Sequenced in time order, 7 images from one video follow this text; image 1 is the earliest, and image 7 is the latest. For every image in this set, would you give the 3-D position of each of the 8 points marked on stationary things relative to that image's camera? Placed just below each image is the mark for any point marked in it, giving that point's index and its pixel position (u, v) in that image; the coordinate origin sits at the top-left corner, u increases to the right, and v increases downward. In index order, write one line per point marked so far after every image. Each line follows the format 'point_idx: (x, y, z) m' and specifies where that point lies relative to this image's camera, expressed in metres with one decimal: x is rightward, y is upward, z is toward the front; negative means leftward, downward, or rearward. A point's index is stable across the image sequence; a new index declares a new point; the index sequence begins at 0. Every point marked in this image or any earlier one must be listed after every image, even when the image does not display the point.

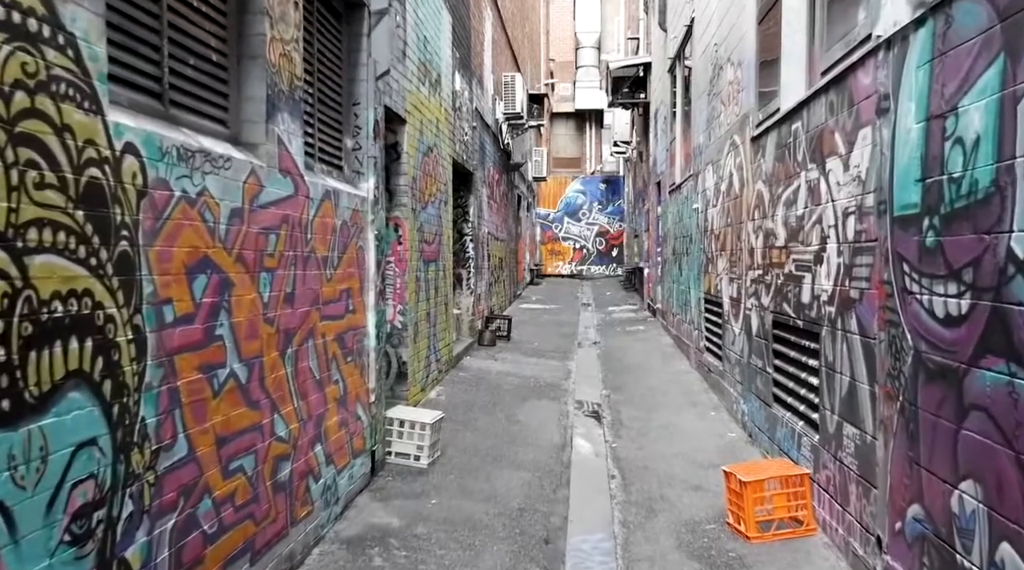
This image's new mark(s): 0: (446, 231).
0: (-0.8, +0.6, +8.7) m
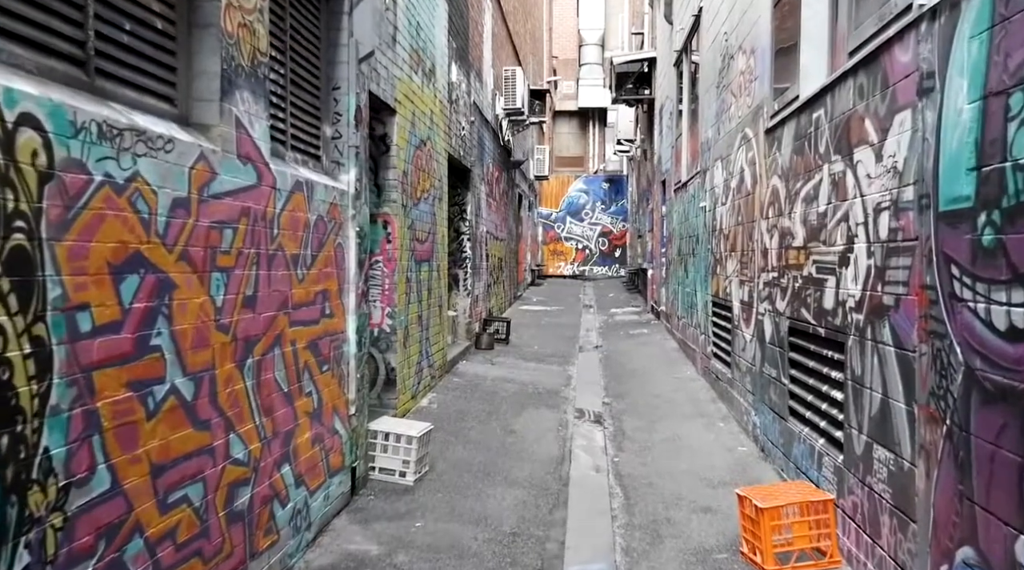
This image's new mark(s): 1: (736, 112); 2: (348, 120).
0: (-0.8, +0.6, +8.3) m
1: (+2.1, +1.6, +6.8) m
2: (-1.0, +1.0, +4.5) m
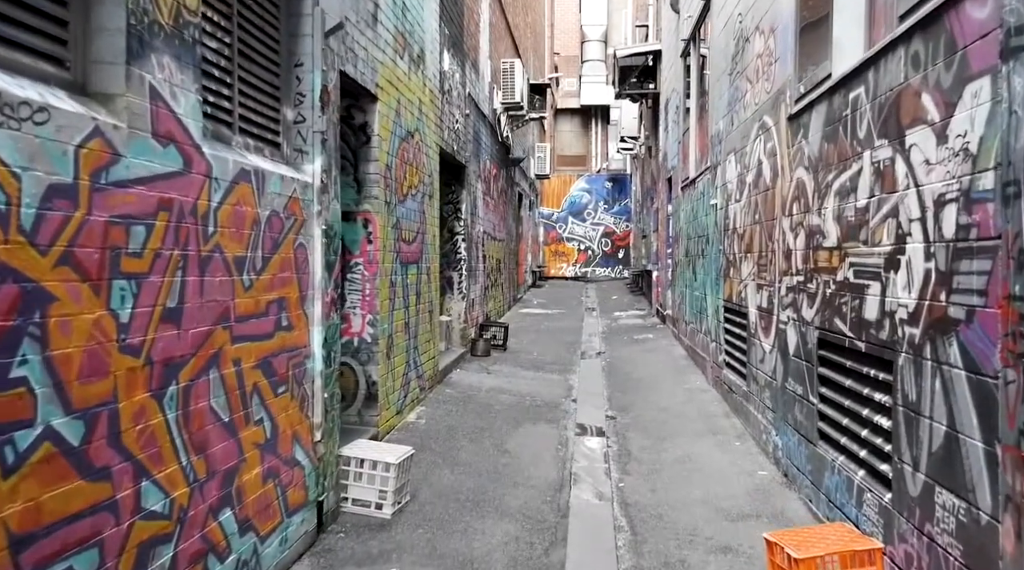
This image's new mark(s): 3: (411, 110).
0: (-0.9, +0.6, +7.7) m
1: (+2.0, +1.6, +6.2) m
2: (-1.1, +1.0, +3.9) m
3: (-0.9, +1.6, +6.7) m
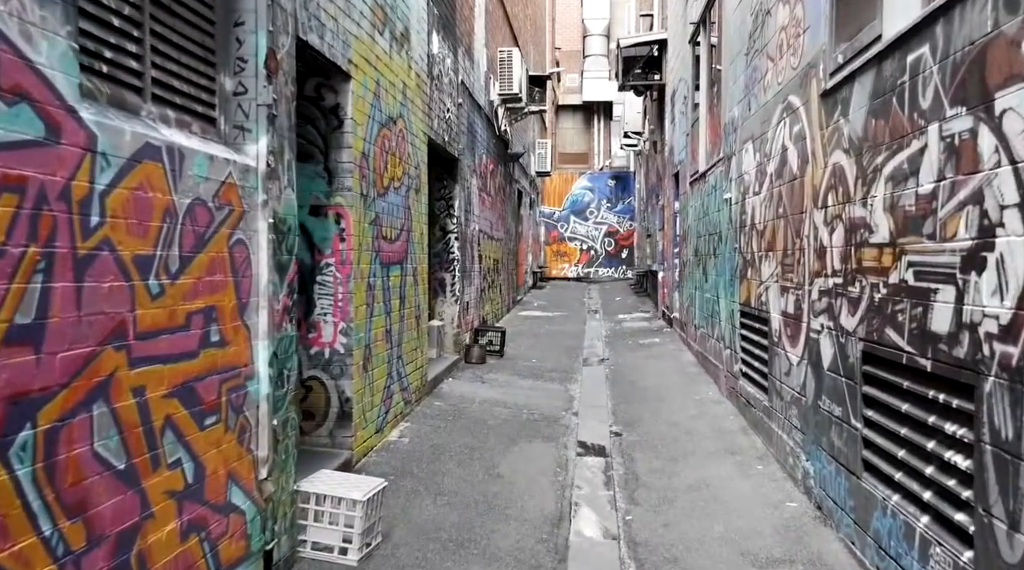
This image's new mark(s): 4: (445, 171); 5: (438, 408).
0: (-0.9, +0.6, +7.0) m
1: (+2.0, +1.6, +5.5) m
2: (-1.1, +1.0, +3.2) m
3: (-1.0, +1.6, +6.0) m
4: (-0.8, +1.4, +9.0) m
5: (-0.7, -1.2, +6.8) m
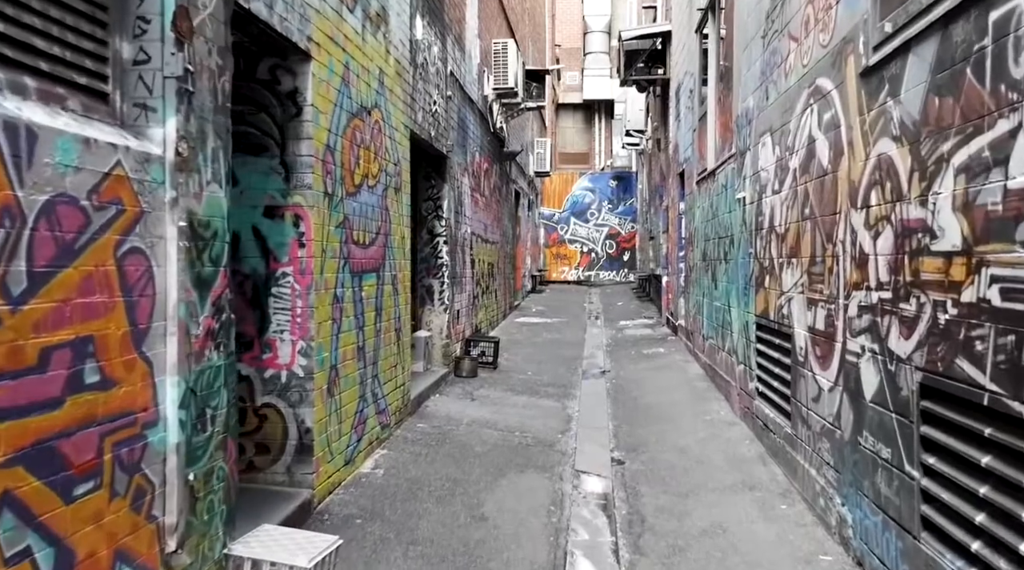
0: (-1.0, +0.5, +6.4) m
1: (+1.9, +1.5, +4.8) m
2: (-1.2, +0.9, +2.5) m
3: (-1.1, +1.5, +5.3) m
4: (-0.9, +1.3, +8.3) m
5: (-0.8, -1.2, +6.2) m
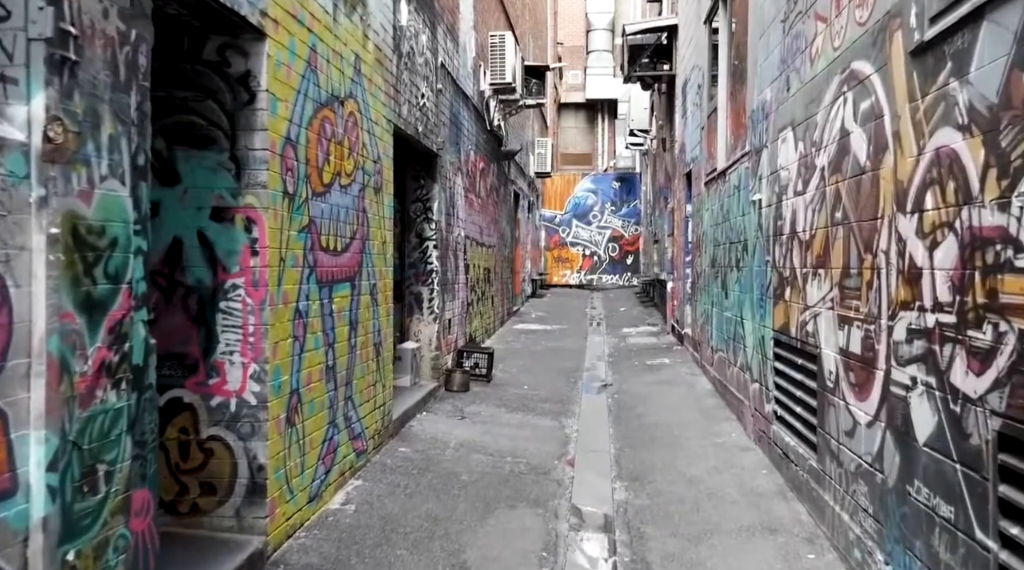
0: (-1.0, +0.4, +5.8) m
1: (+1.8, +1.4, +4.2) m
2: (-1.3, +0.8, +1.9) m
3: (-1.1, +1.4, +4.7) m
4: (-1.0, +1.2, +7.7) m
5: (-0.8, -1.3, +5.6) m
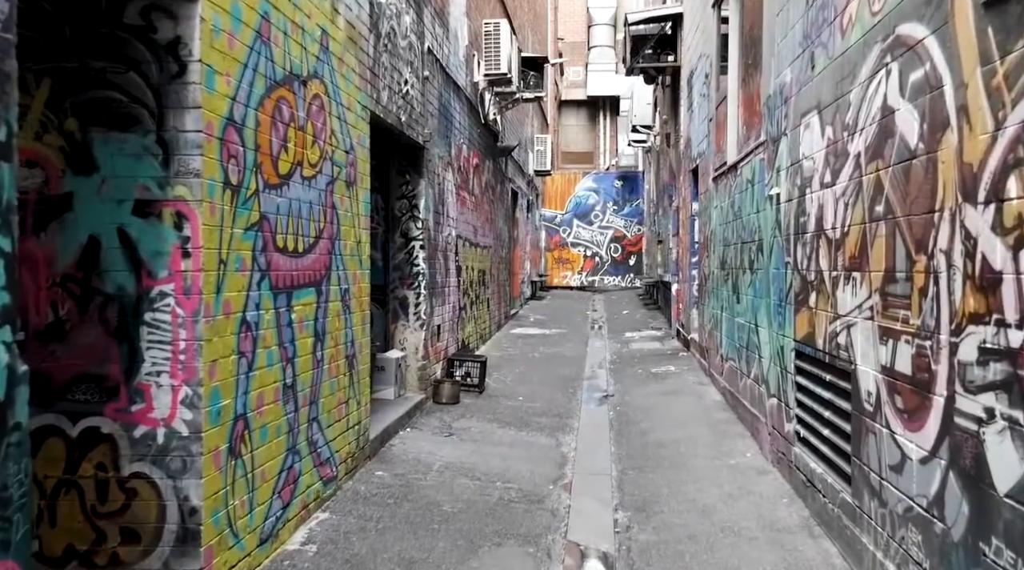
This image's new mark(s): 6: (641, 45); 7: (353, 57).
0: (-1.1, +0.4, +5.2) m
1: (+1.7, +1.4, +3.6) m
2: (-1.4, +0.8, +1.3) m
3: (-1.2, +1.4, +4.1) m
4: (-1.0, +1.2, +7.1) m
5: (-0.9, -1.3, +5.0) m
6: (+2.2, +4.1, +12.5) m
7: (-1.1, +1.6, +5.0) m
